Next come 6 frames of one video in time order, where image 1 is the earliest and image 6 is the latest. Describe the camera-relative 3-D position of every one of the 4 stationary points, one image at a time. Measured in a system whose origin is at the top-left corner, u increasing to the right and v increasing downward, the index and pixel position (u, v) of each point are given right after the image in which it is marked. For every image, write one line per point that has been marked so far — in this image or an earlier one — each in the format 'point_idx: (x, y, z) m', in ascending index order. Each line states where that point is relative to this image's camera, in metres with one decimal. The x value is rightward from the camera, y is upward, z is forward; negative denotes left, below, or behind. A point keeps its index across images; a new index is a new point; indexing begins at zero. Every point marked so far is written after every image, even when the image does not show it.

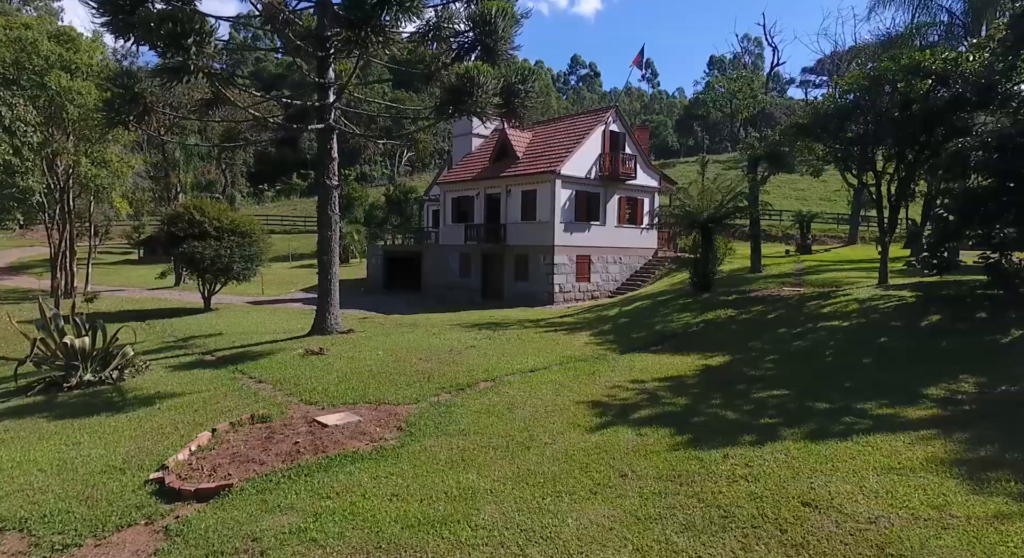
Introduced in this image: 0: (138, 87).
0: (-7.7, +4.0, +12.9) m
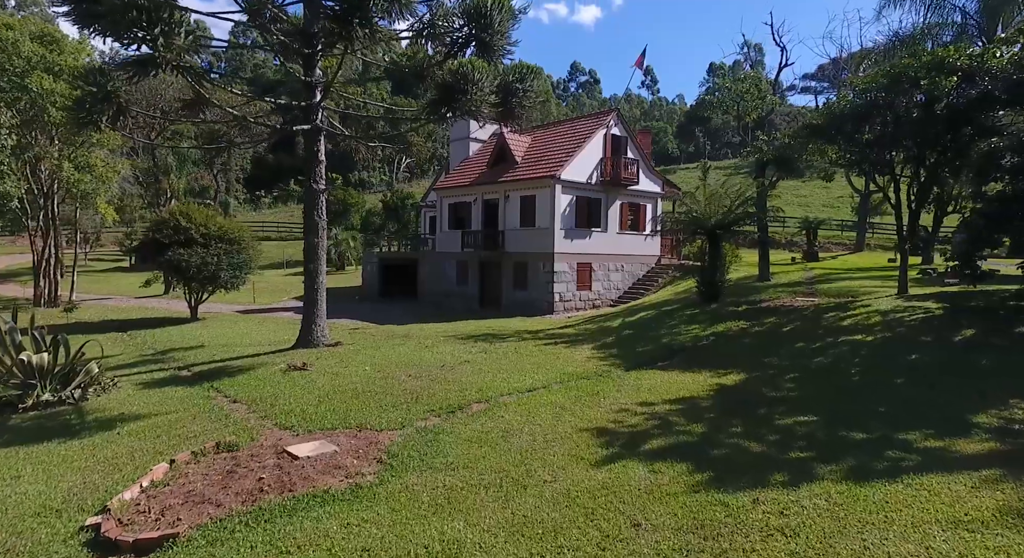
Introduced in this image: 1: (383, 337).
0: (-7.8, +3.8, +12.1) m
1: (-3.4, -1.5, +16.3) m
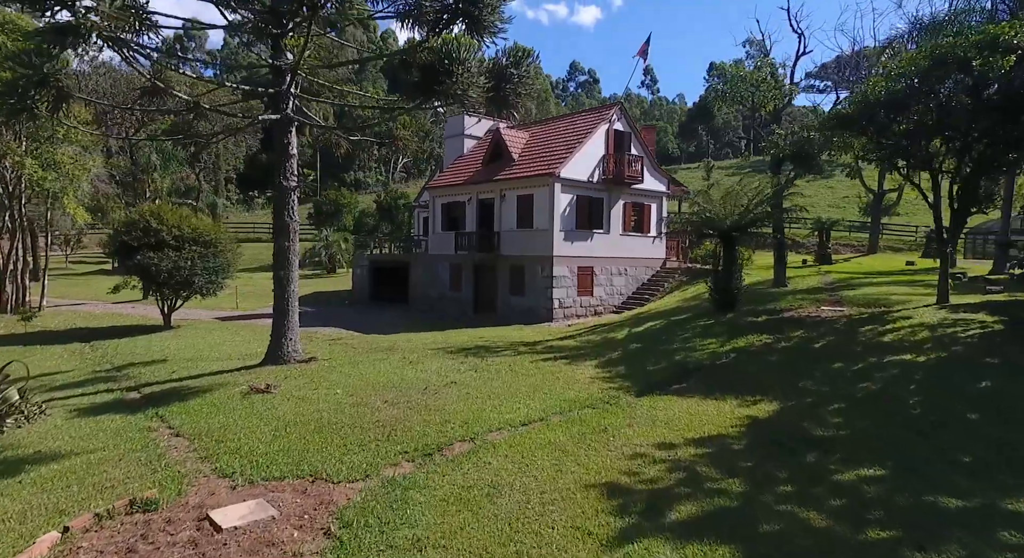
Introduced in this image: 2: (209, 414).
0: (-7.9, +3.6, +10.6) m
1: (-3.5, -1.7, +14.8) m
2: (-4.5, -2.0, +9.3) m
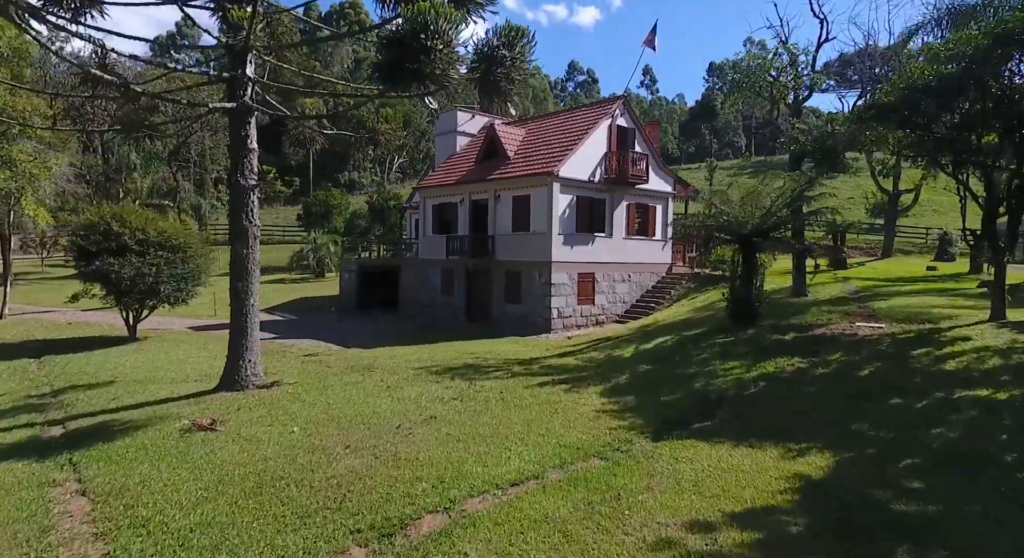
0: (-8.0, +3.4, +9.0) m
1: (-3.6, -1.9, +13.2) m
2: (-4.6, -2.2, +7.7) m
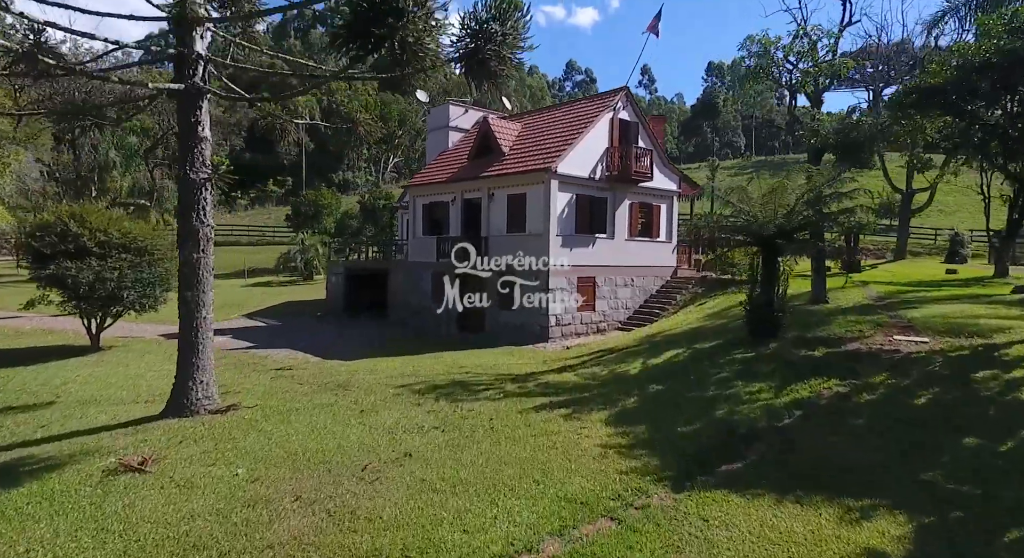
0: (-8.2, +3.3, +7.5) m
1: (-3.8, -2.1, +11.7) m
2: (-4.8, -2.3, +6.2) m
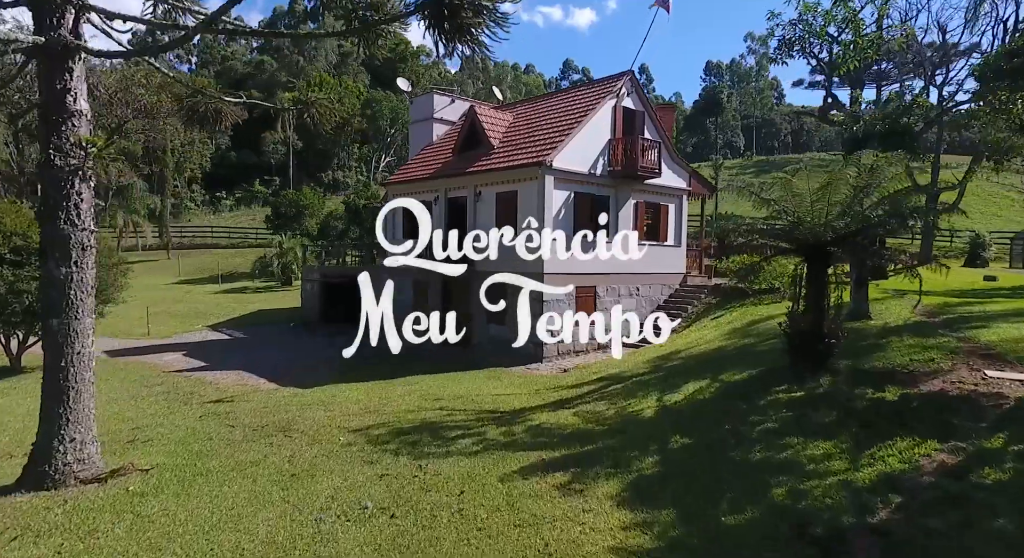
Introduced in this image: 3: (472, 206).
0: (-8.4, +3.0, +5.1) m
1: (-4.0, -2.3, +9.2) m
2: (-5.0, -2.6, +3.7) m
3: (-1.2, +2.1, +18.3) m
